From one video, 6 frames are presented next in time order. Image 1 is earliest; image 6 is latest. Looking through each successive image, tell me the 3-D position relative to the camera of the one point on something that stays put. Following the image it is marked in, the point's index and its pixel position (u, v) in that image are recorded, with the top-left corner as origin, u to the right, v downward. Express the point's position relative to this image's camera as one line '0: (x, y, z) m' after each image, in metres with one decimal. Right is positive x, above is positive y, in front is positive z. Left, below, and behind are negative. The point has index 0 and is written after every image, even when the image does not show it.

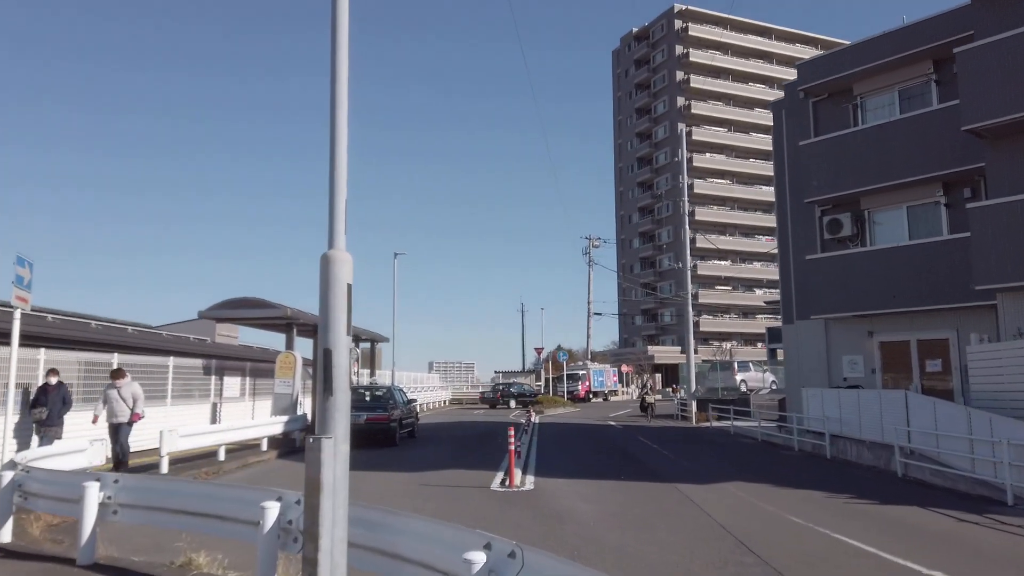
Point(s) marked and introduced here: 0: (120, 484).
0: (-3.4, -1.7, +6.5) m
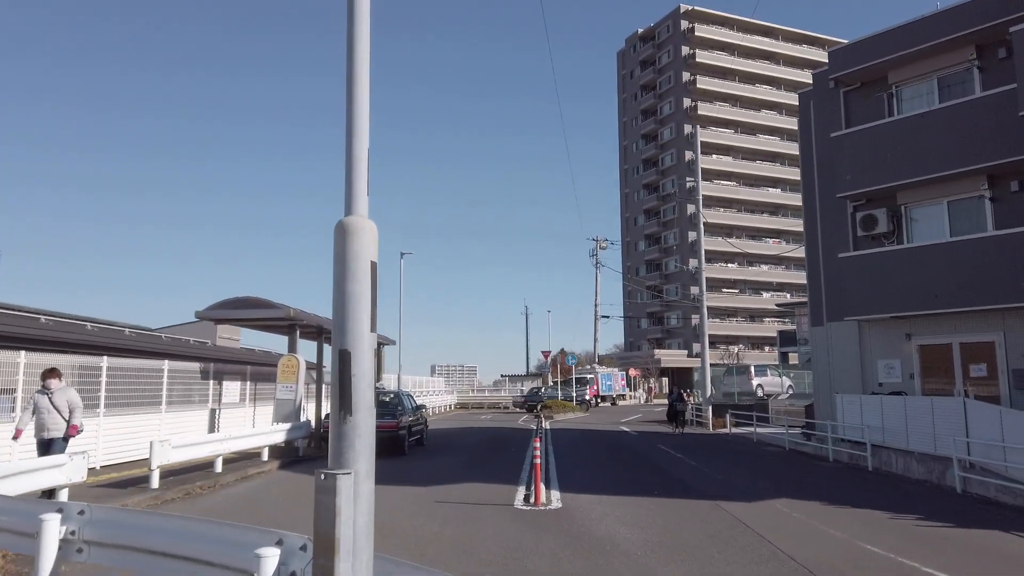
0: (-3.0, -1.6, +5.3) m
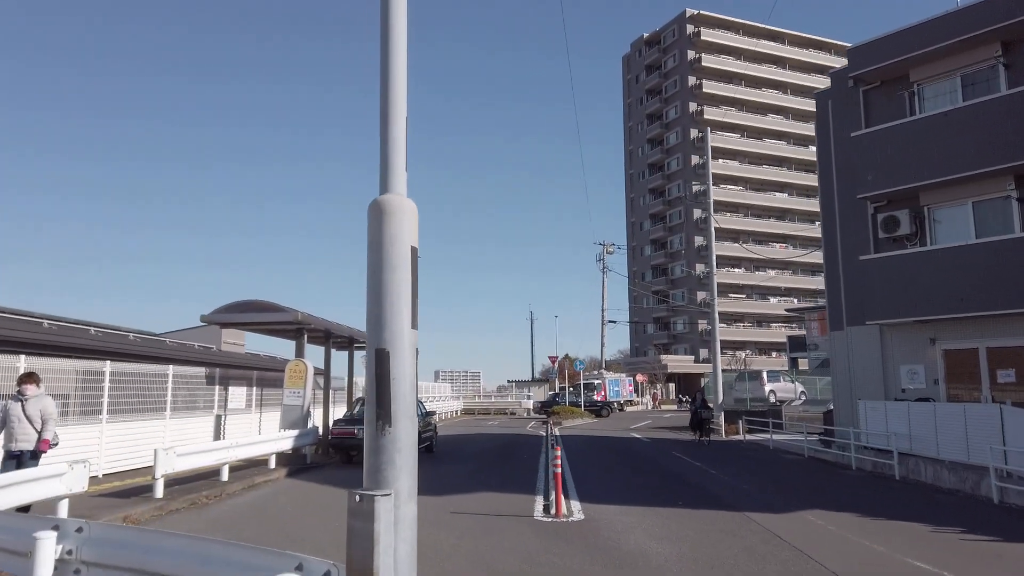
0: (-2.8, -1.6, +4.9) m
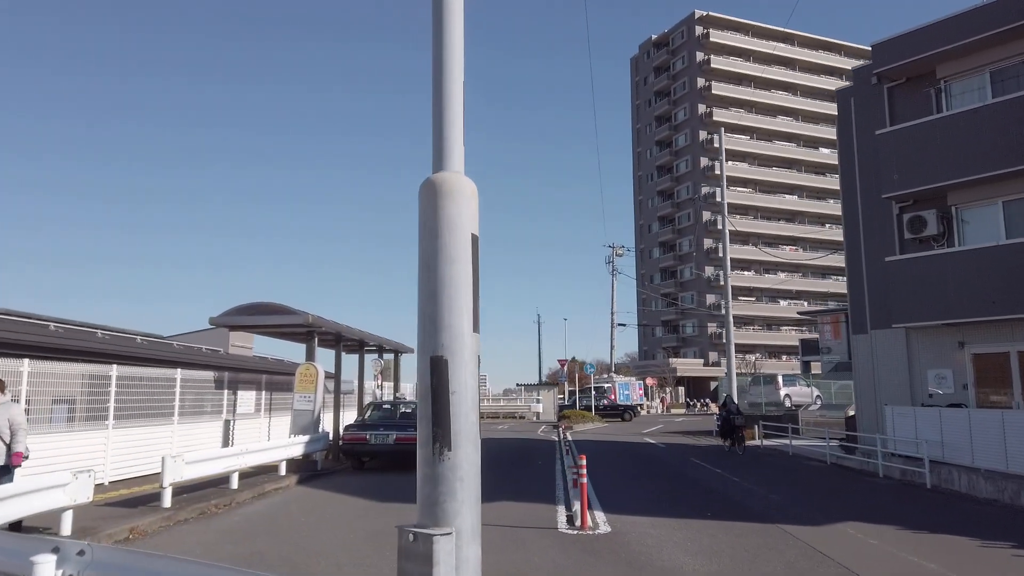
0: (-2.5, -1.6, +4.4) m
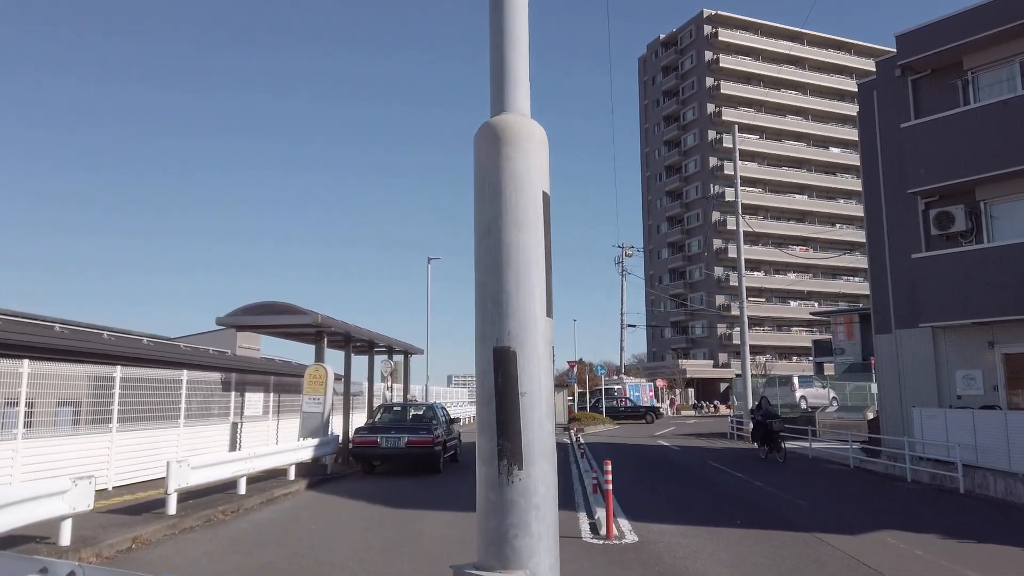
0: (-2.3, -1.5, +4.0) m
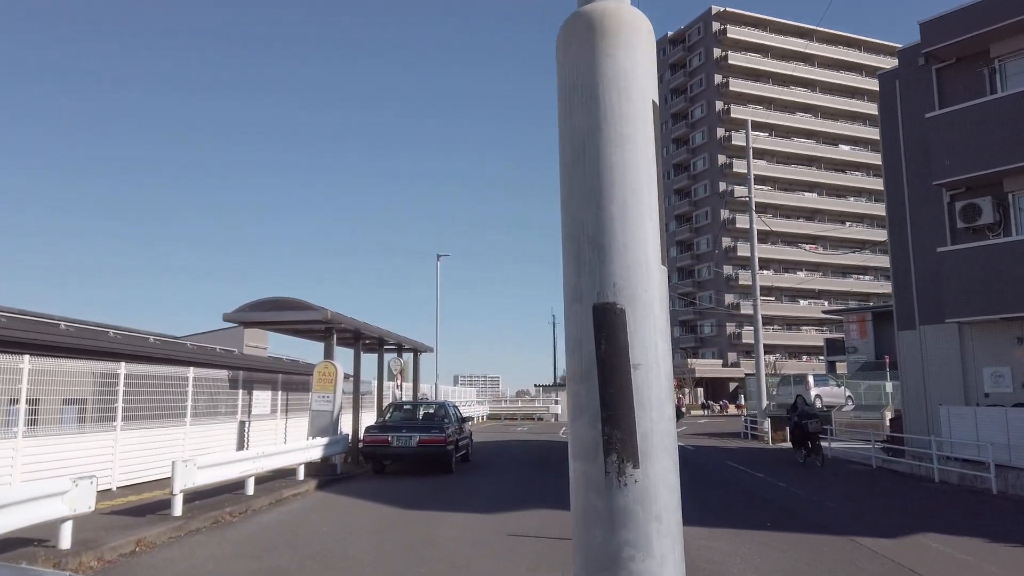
0: (-2.1, -1.4, +3.5) m
